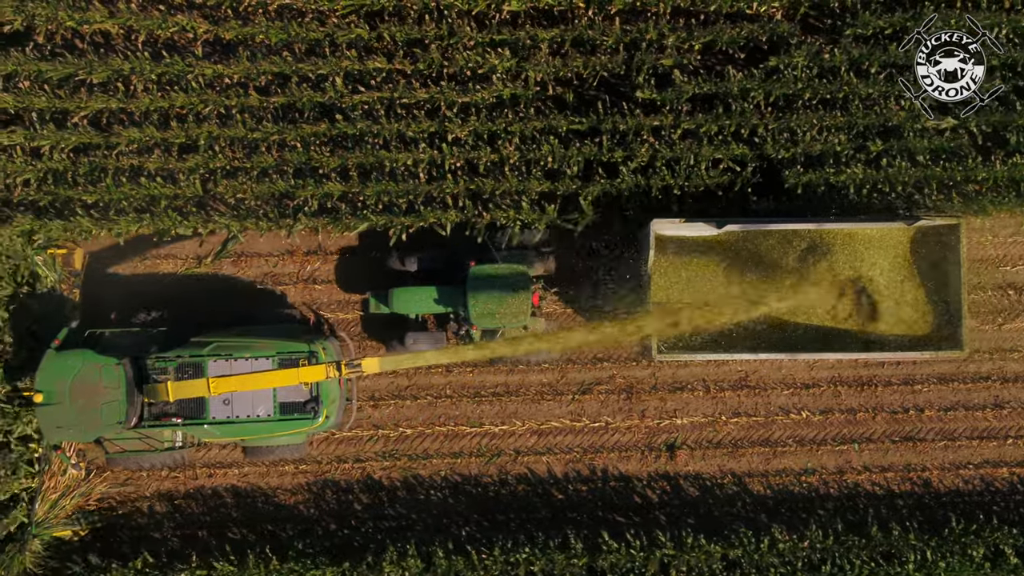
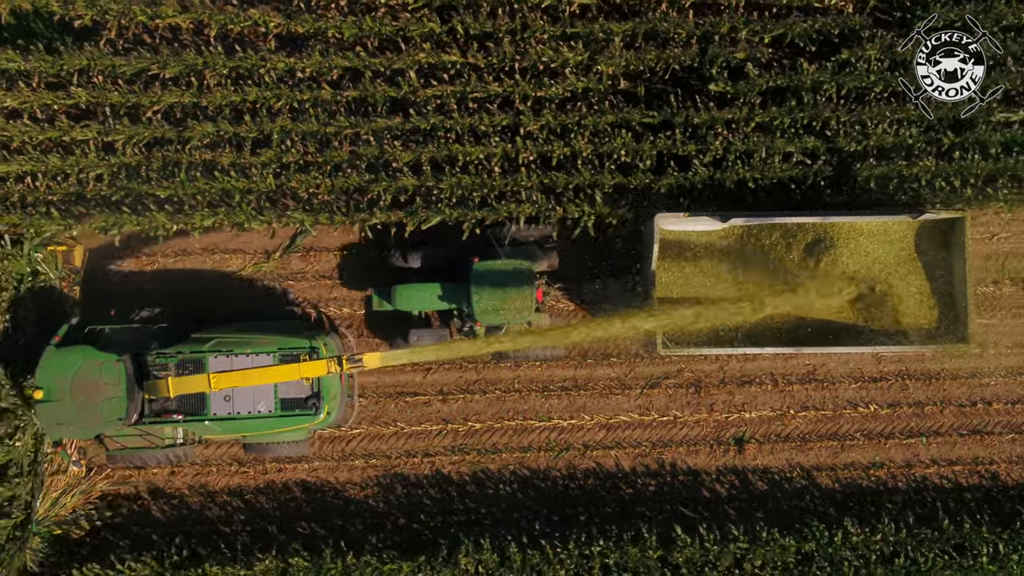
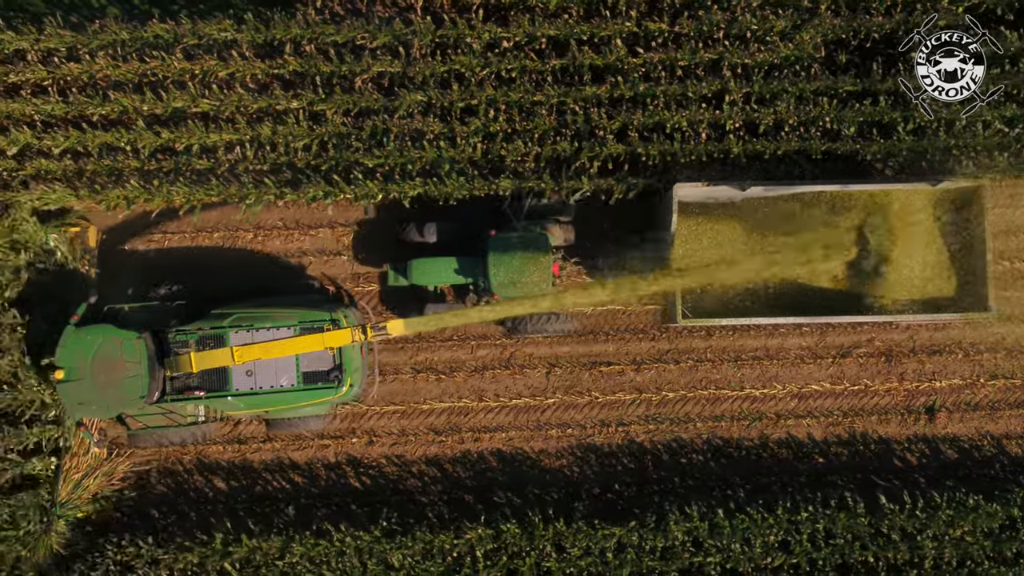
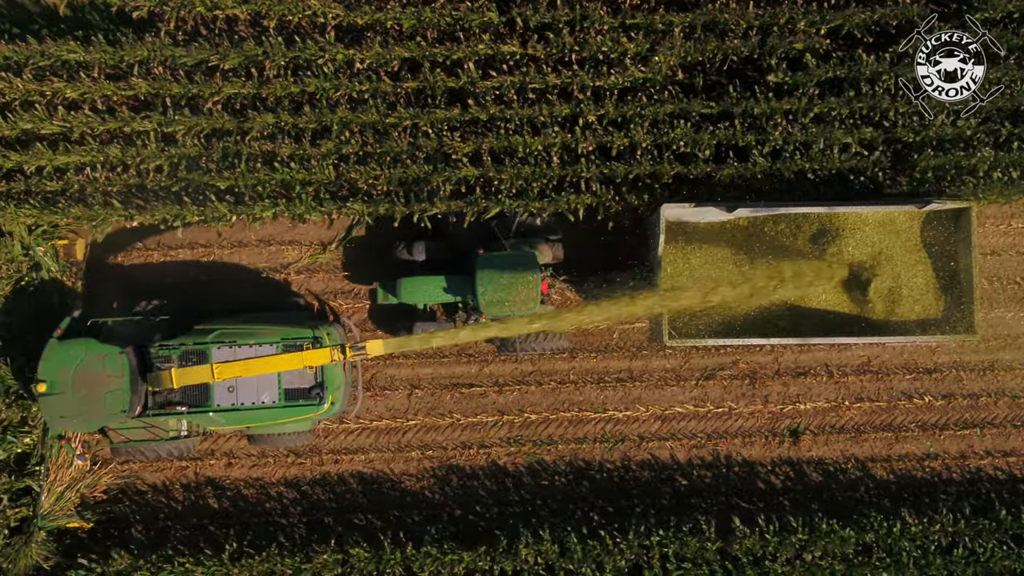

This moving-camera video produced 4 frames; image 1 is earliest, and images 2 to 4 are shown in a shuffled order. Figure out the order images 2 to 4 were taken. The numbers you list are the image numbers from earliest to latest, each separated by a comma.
2, 4, 3
